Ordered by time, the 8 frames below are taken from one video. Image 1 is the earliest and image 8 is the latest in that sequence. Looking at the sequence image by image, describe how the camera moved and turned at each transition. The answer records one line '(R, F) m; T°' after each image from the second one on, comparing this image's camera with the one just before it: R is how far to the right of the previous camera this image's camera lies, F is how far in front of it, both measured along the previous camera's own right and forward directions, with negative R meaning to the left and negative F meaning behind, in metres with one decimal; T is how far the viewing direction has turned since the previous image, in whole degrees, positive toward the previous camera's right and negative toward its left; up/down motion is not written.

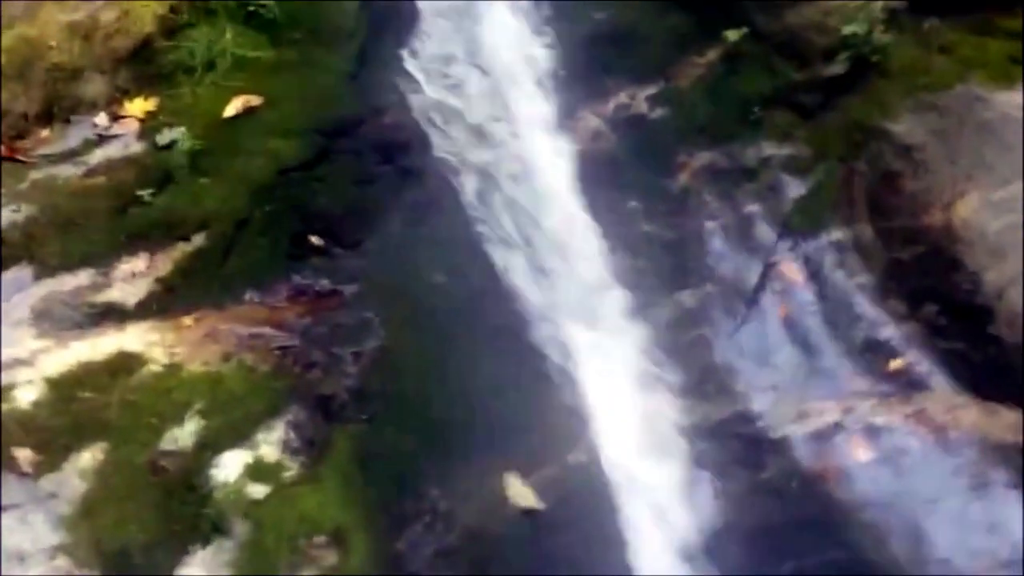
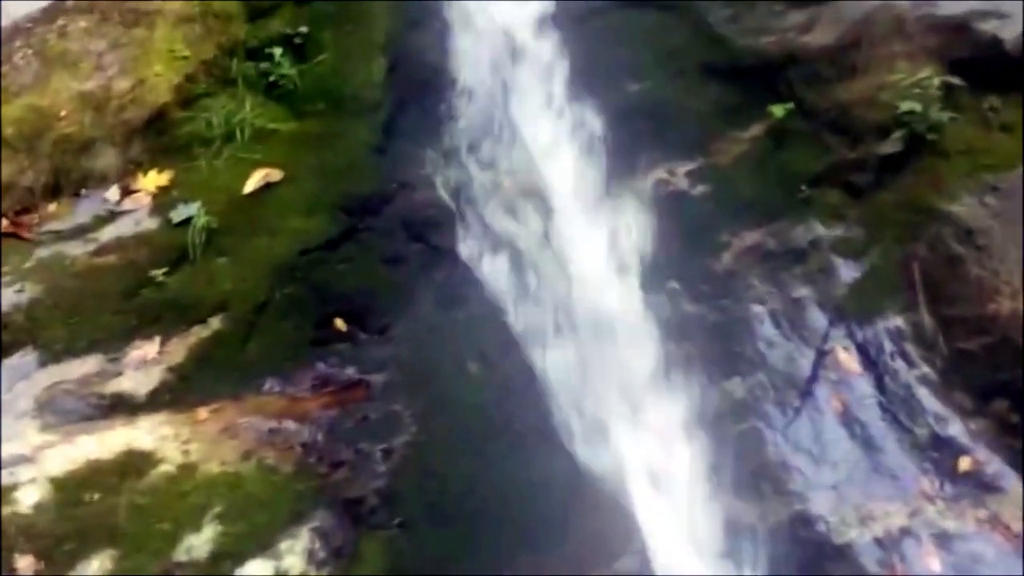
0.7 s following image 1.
(-0.1, +0.2) m; 0°
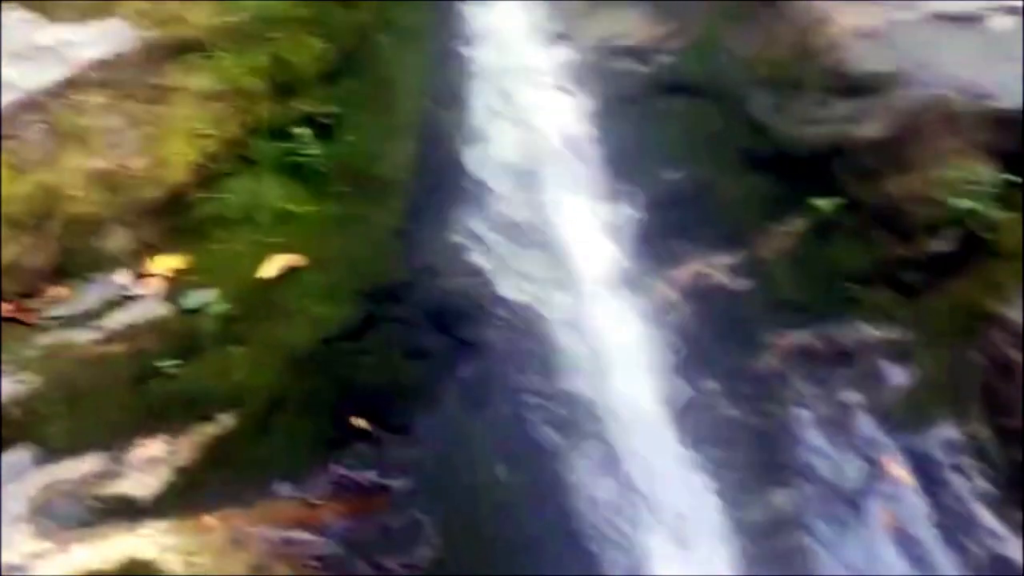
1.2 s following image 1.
(0.0, +0.1) m; -1°
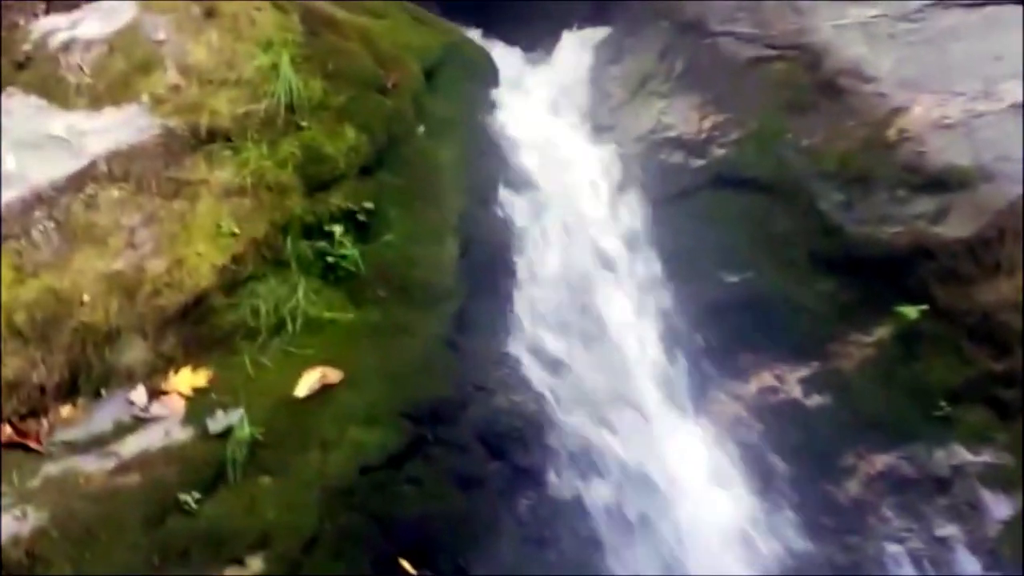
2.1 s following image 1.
(-0.1, +0.2) m; 0°
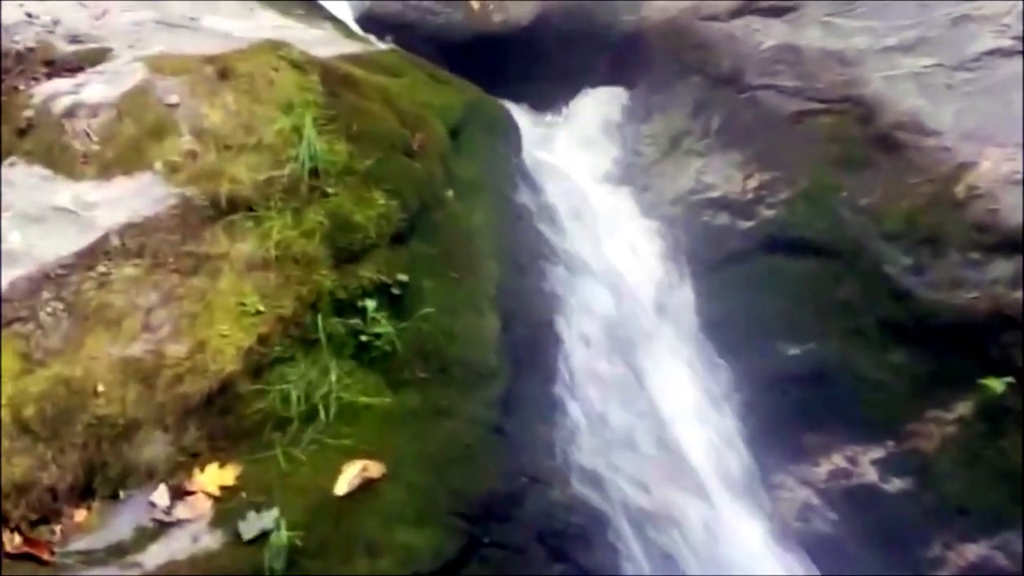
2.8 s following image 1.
(-0.1, +0.2) m; +1°
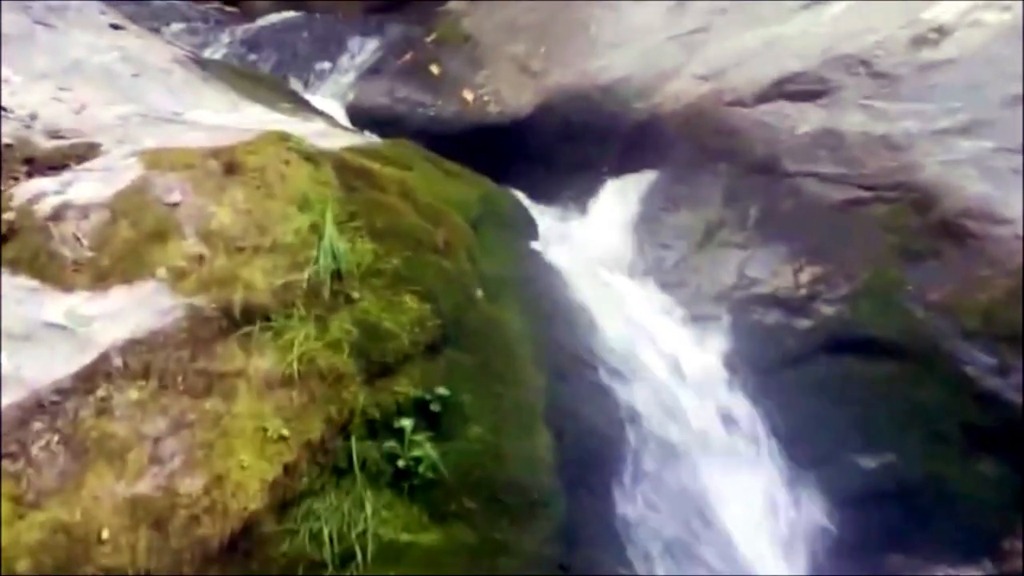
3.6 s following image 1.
(-0.1, +0.3) m; +2°
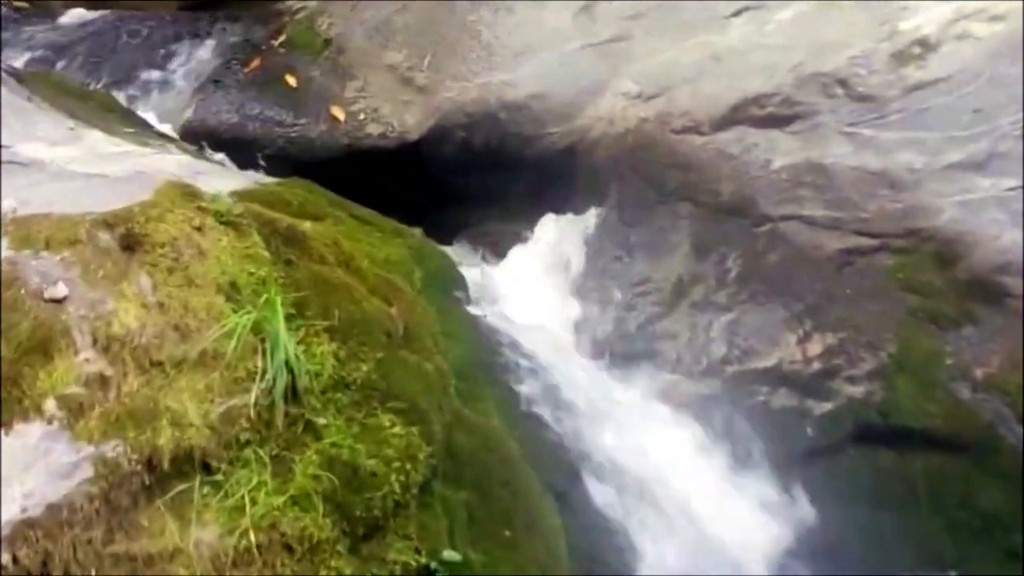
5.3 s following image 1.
(-0.2, +0.5) m; +9°
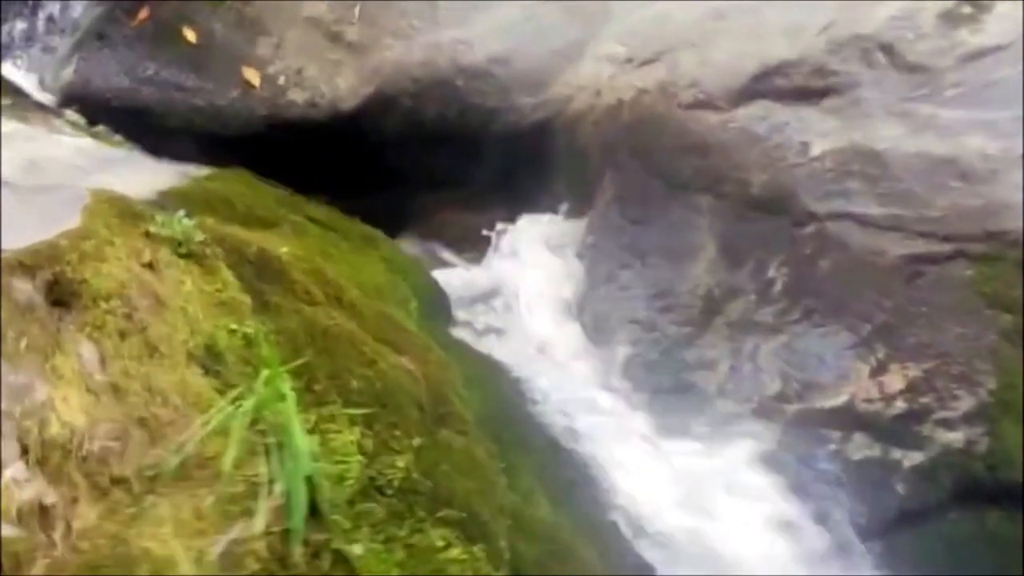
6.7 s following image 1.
(-0.2, +0.4) m; +6°
